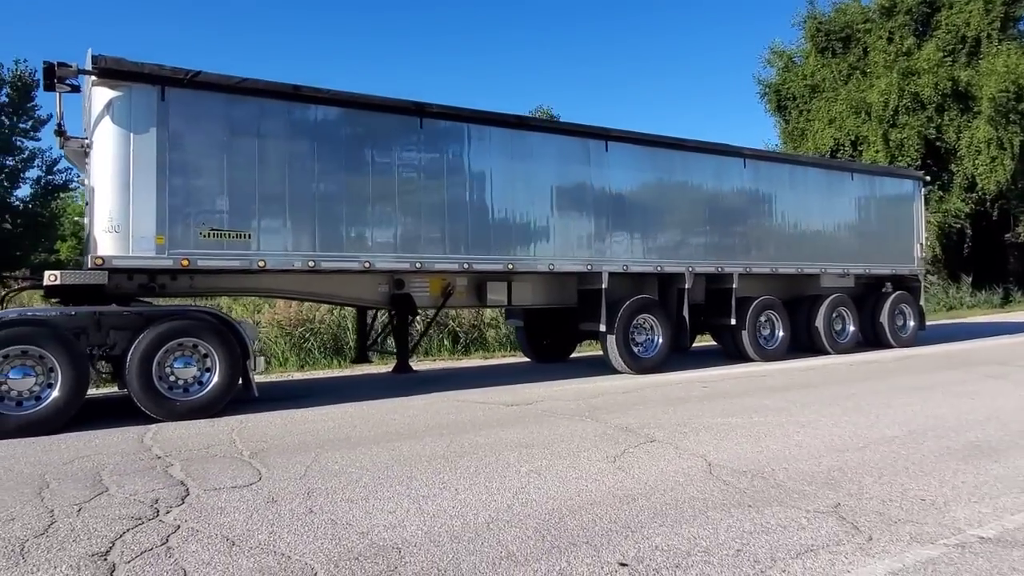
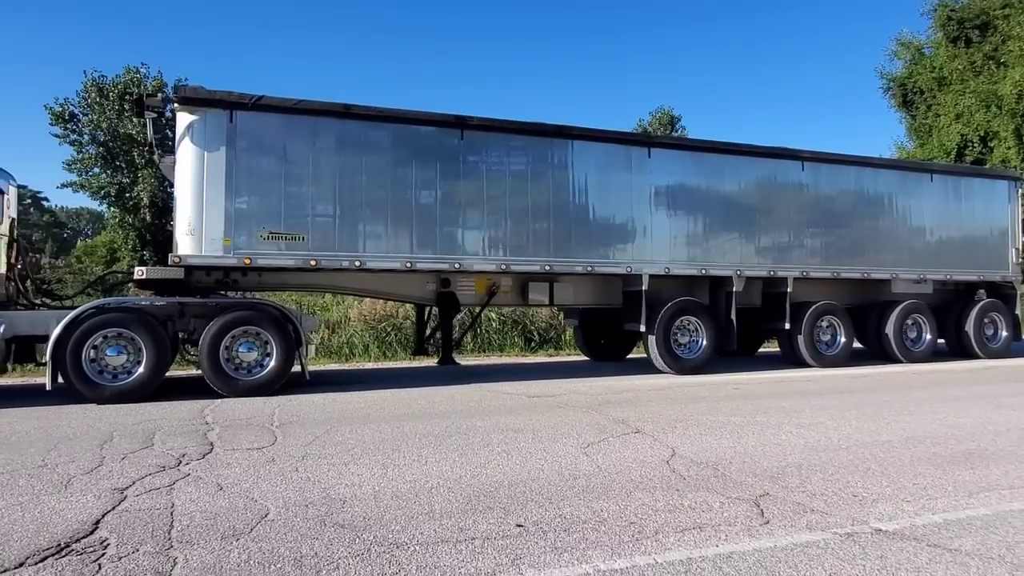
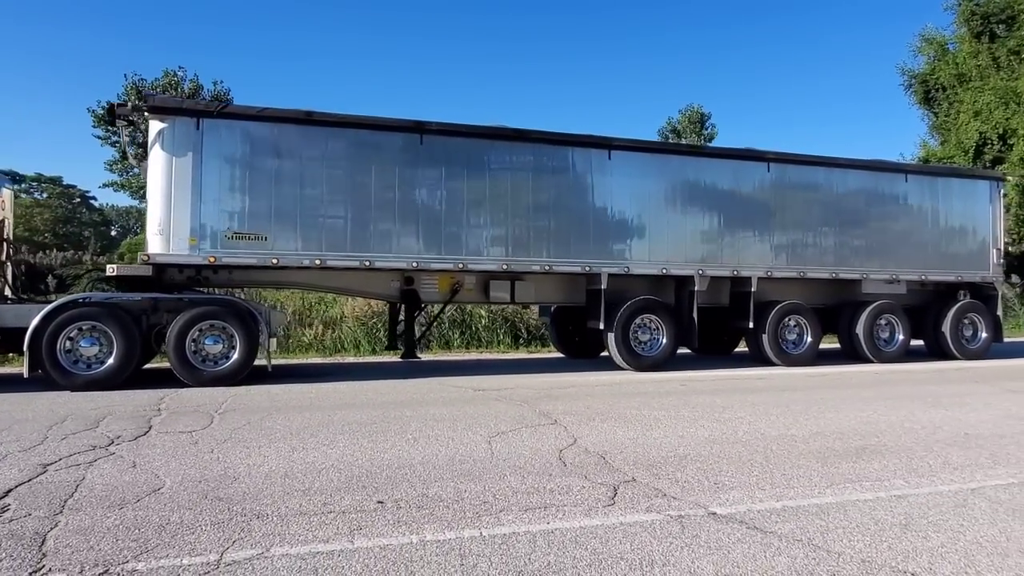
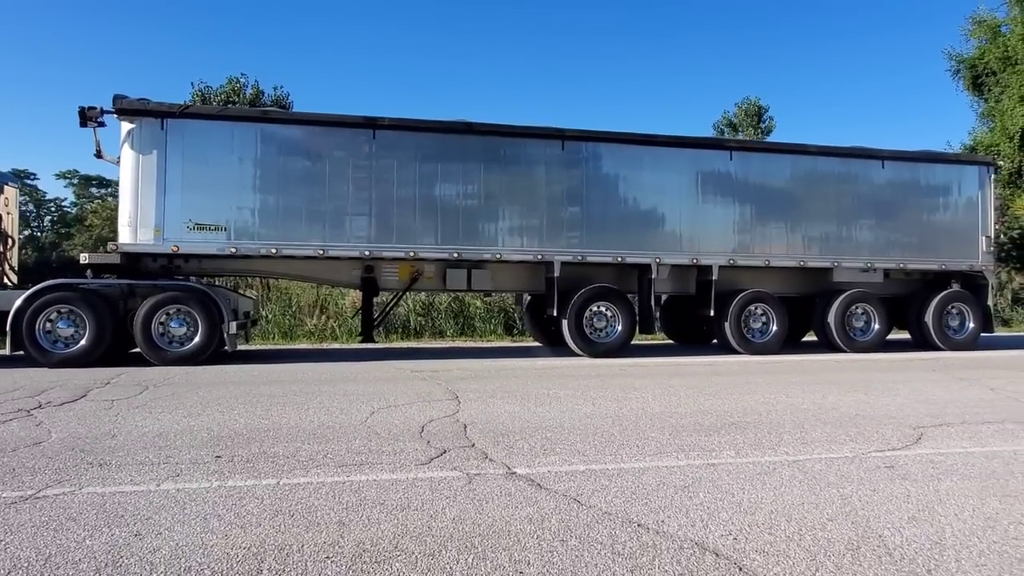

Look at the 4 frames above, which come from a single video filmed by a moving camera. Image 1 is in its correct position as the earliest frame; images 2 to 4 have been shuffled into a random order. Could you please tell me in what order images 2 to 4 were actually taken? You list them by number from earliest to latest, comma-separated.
2, 3, 4
